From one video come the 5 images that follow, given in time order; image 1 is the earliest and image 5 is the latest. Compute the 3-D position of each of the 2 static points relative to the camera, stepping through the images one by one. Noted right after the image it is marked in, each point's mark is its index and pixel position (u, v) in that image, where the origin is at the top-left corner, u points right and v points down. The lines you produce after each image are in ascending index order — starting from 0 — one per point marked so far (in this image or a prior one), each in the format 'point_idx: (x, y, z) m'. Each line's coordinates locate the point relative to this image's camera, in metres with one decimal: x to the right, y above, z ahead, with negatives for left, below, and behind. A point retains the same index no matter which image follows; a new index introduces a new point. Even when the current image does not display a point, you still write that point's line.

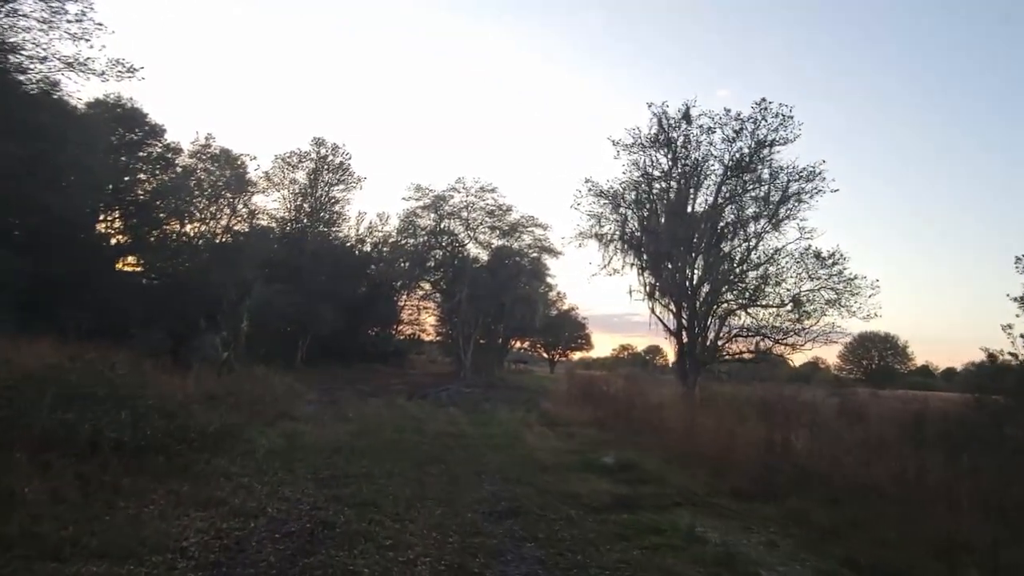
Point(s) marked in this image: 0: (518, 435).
0: (+0.1, -2.7, +13.6) m
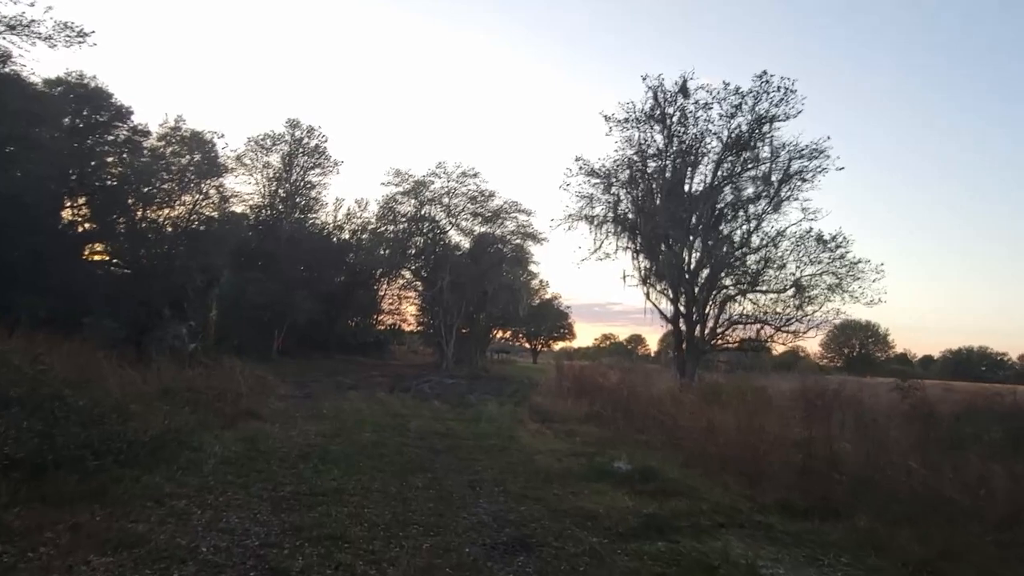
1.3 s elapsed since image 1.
0: (0.0, -2.4, +12.2) m
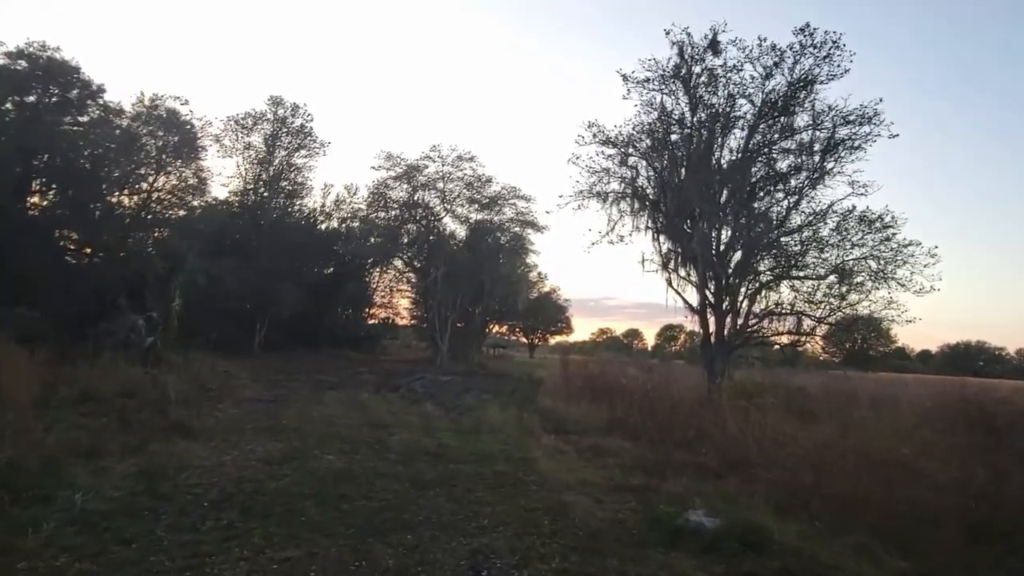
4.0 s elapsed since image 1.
0: (+0.2, -2.1, +9.4) m
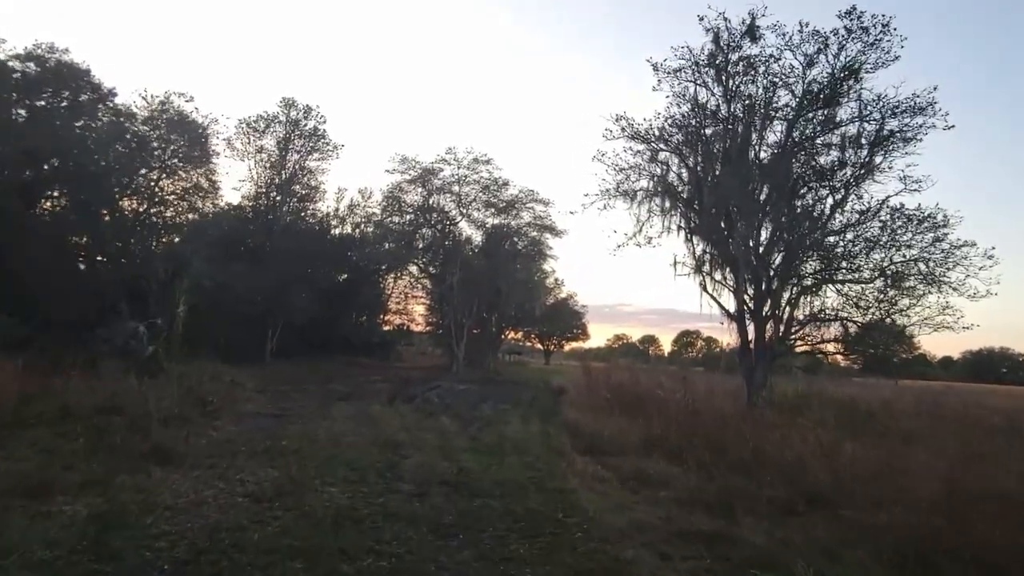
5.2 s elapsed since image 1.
0: (+0.5, -2.1, +8.0) m
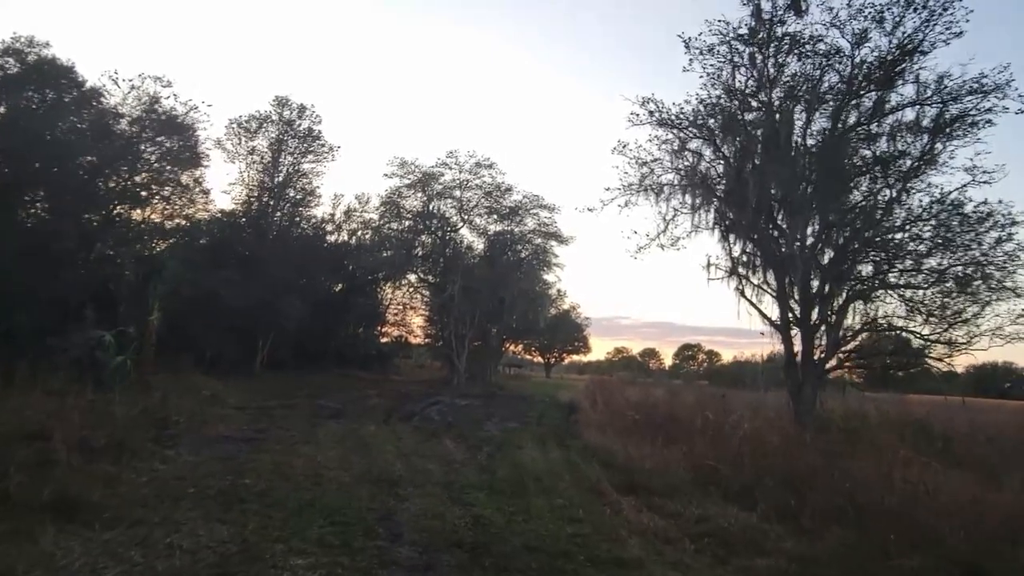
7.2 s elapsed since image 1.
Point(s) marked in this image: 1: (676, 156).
0: (+0.8, -2.0, +5.9) m
1: (+3.7, +2.9, +16.9) m
